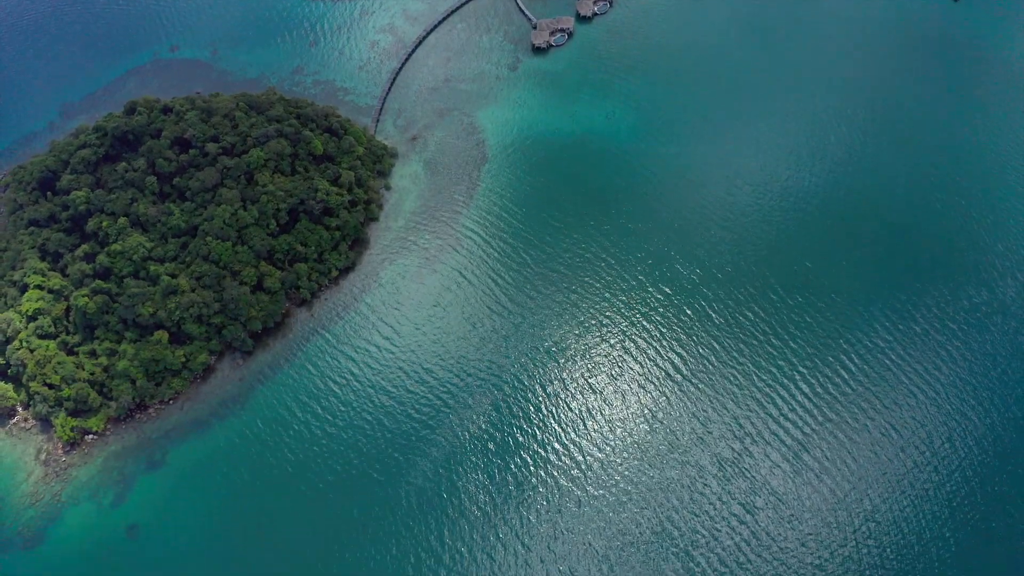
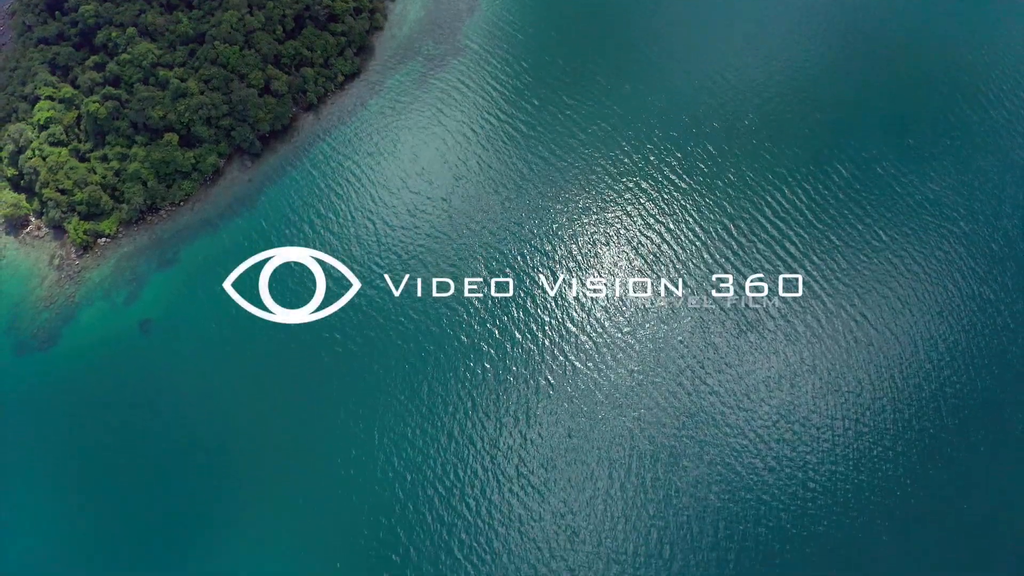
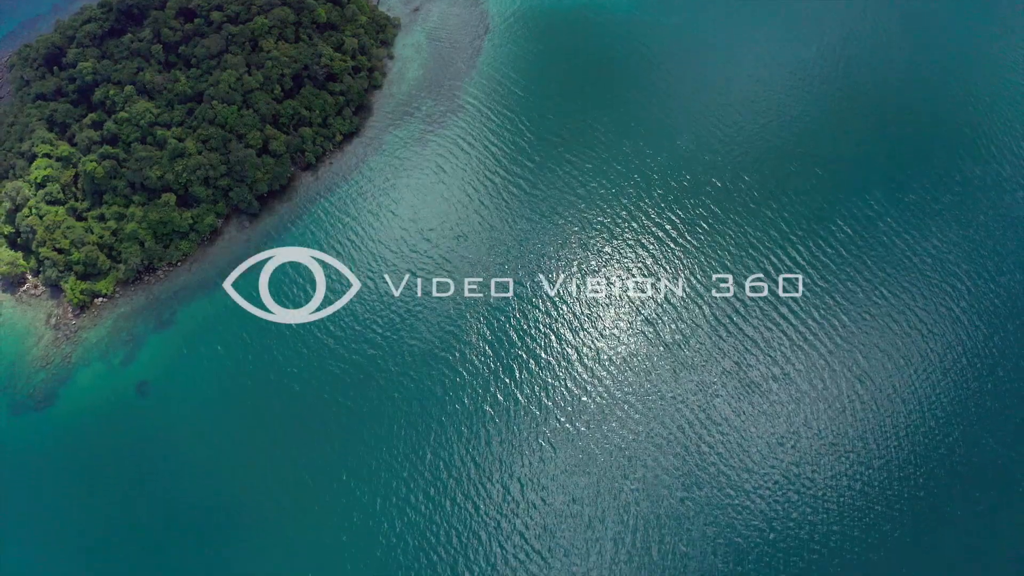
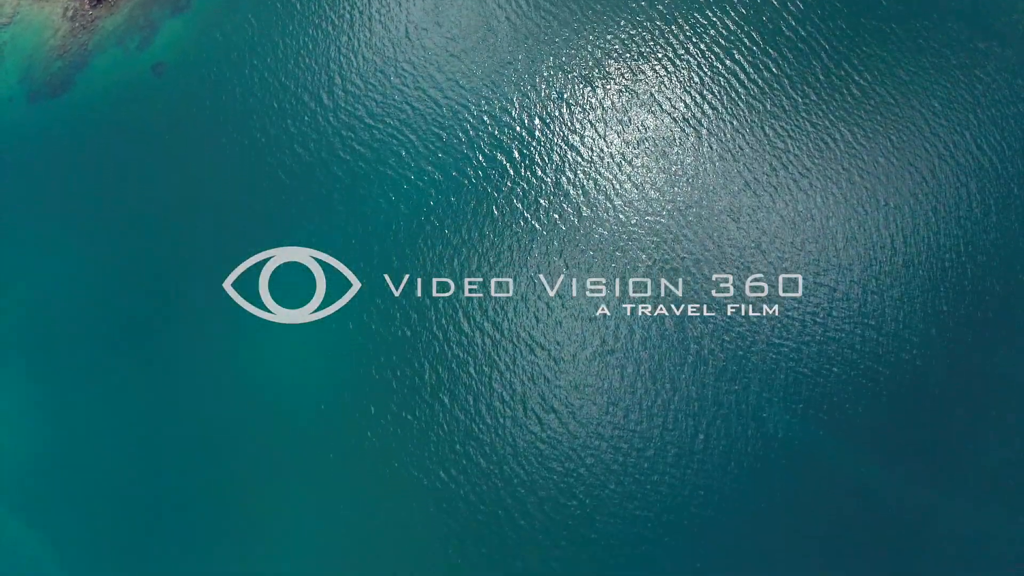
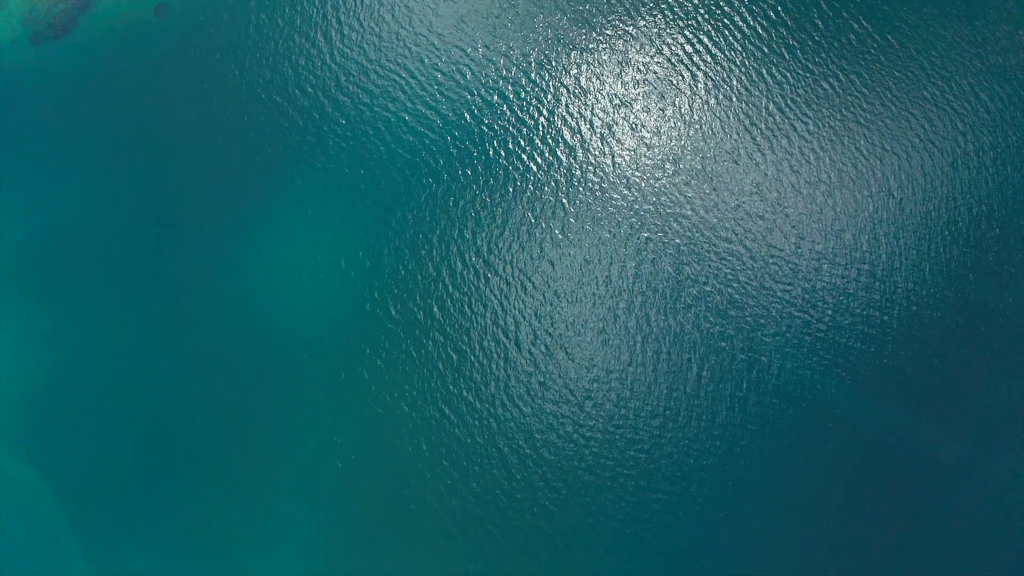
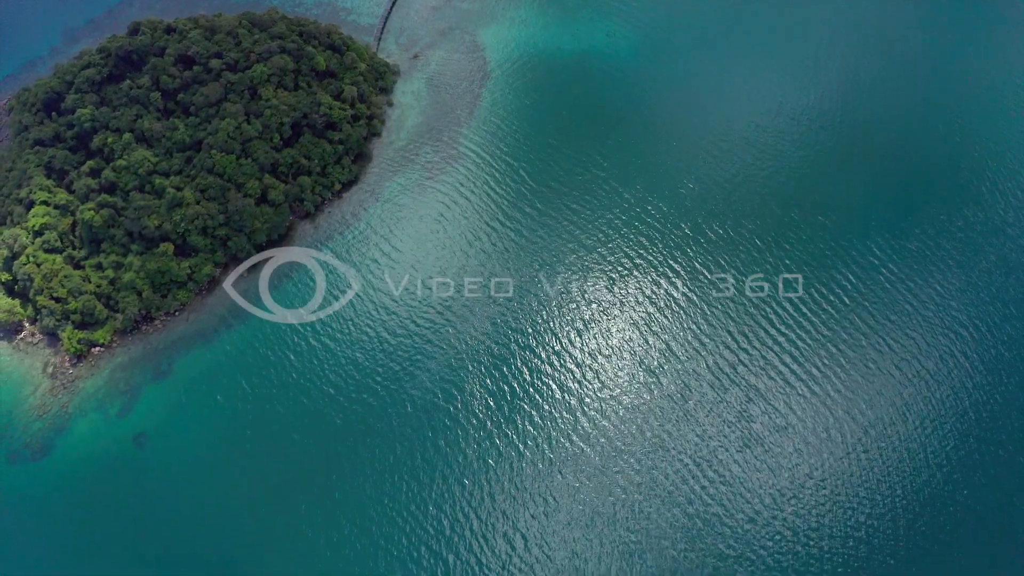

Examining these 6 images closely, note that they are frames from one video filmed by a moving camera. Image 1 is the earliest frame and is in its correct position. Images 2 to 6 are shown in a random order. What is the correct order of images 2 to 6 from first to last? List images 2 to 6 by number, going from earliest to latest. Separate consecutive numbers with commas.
6, 3, 2, 4, 5
